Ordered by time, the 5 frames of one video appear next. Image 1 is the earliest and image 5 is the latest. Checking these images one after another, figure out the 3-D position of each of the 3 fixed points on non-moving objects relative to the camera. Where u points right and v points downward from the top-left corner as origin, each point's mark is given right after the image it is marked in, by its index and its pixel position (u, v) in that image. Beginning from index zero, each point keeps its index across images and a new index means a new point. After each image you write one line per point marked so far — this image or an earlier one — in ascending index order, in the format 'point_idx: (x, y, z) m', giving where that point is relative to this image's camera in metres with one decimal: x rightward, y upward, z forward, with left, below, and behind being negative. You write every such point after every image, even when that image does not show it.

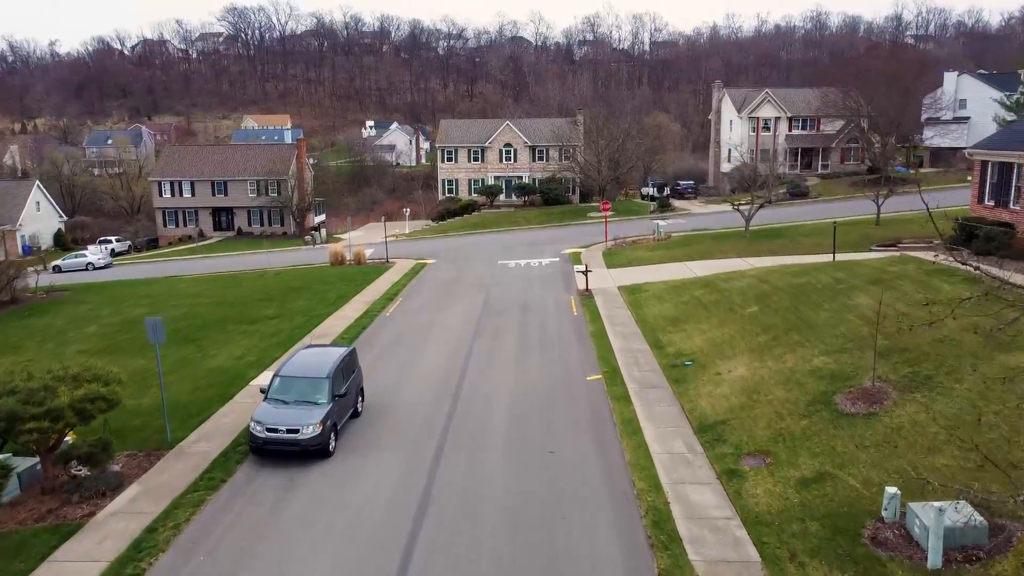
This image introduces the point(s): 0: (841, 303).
0: (+8.3, -0.4, +17.8) m
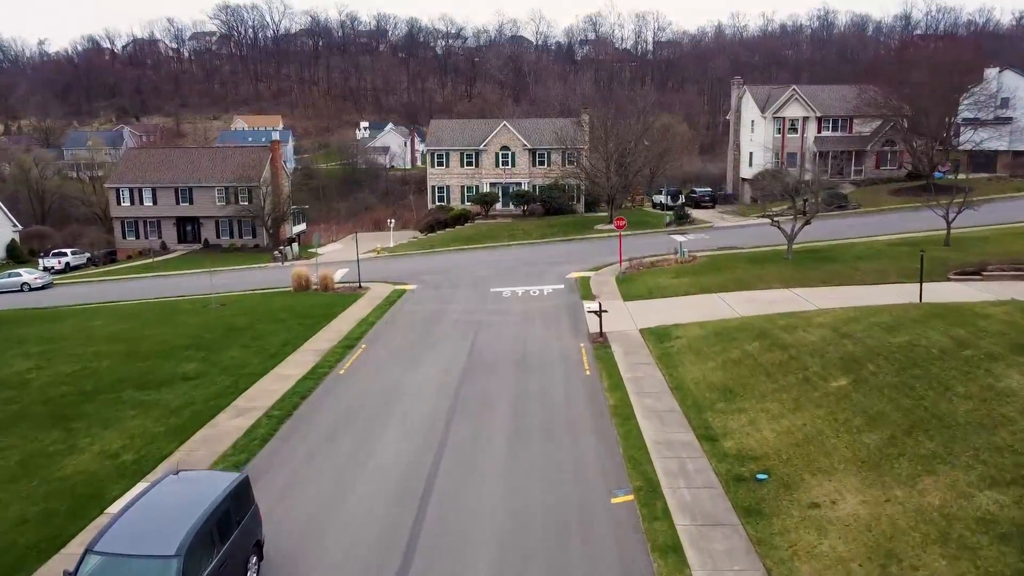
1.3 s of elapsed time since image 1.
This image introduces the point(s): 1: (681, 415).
0: (+8.1, -1.7, +12.2) m
1: (+3.5, -2.6, +14.6) m
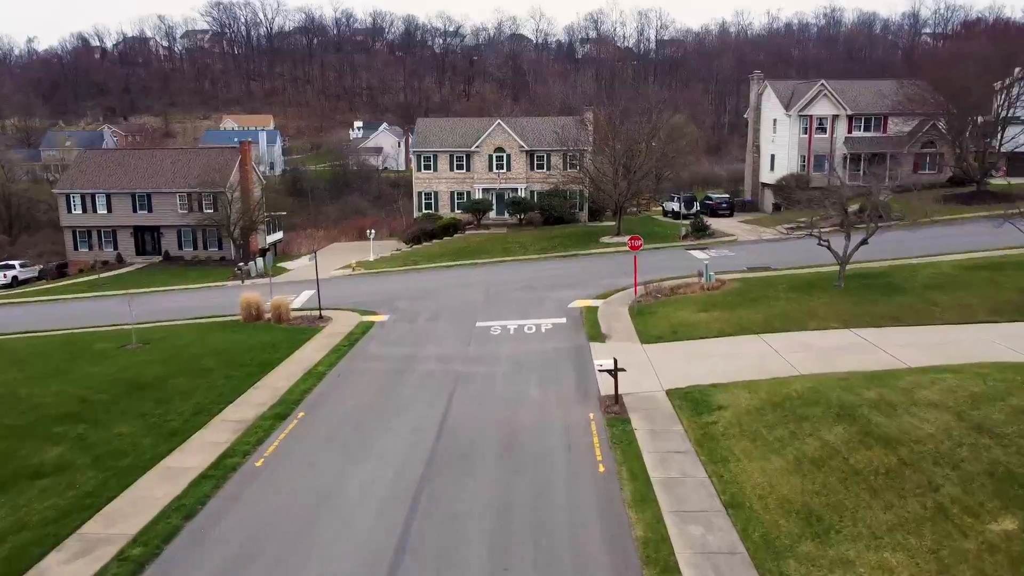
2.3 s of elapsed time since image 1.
0: (+7.8, -2.8, +7.1) m
1: (+3.2, -3.7, +9.5) m
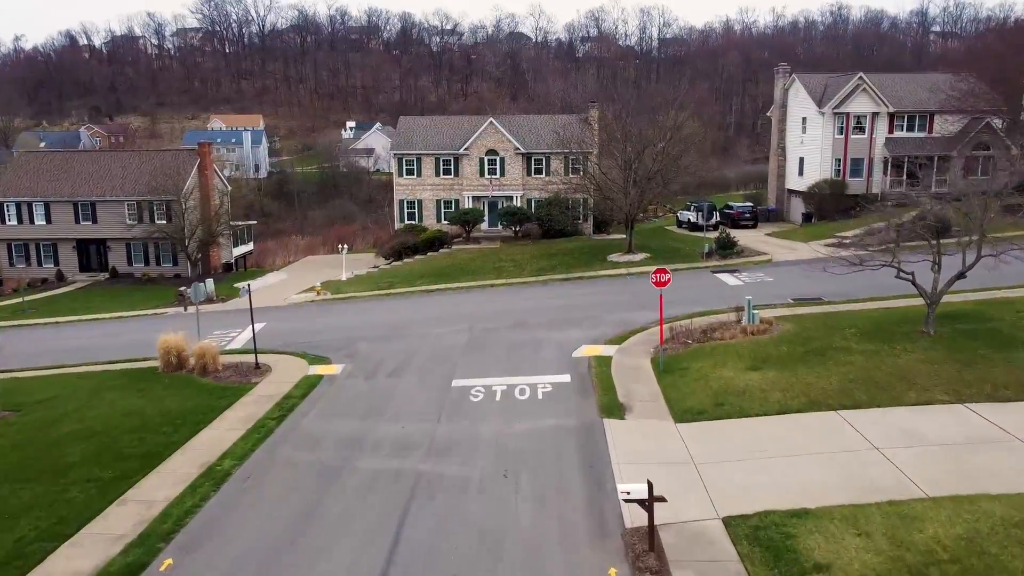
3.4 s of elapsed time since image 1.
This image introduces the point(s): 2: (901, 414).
0: (+7.5, -3.9, +1.6) m
1: (+2.9, -4.9, +4.1) m
2: (+7.6, -2.4, +13.9) m
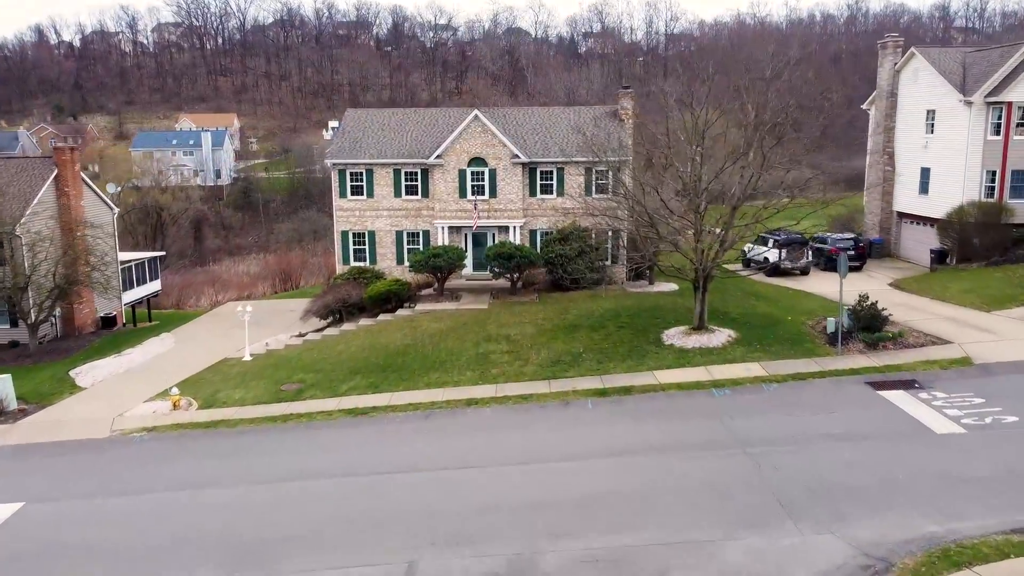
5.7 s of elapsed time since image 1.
0: (+7.4, -6.6, -11.2) m
1: (+2.8, -7.6, -8.7) m
2: (+7.5, -5.2, +1.1) m
